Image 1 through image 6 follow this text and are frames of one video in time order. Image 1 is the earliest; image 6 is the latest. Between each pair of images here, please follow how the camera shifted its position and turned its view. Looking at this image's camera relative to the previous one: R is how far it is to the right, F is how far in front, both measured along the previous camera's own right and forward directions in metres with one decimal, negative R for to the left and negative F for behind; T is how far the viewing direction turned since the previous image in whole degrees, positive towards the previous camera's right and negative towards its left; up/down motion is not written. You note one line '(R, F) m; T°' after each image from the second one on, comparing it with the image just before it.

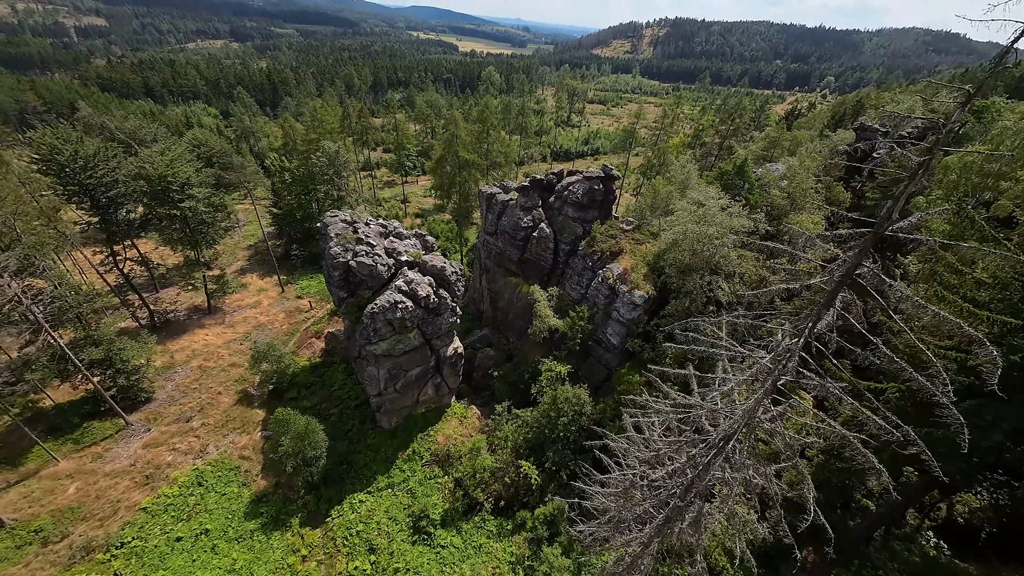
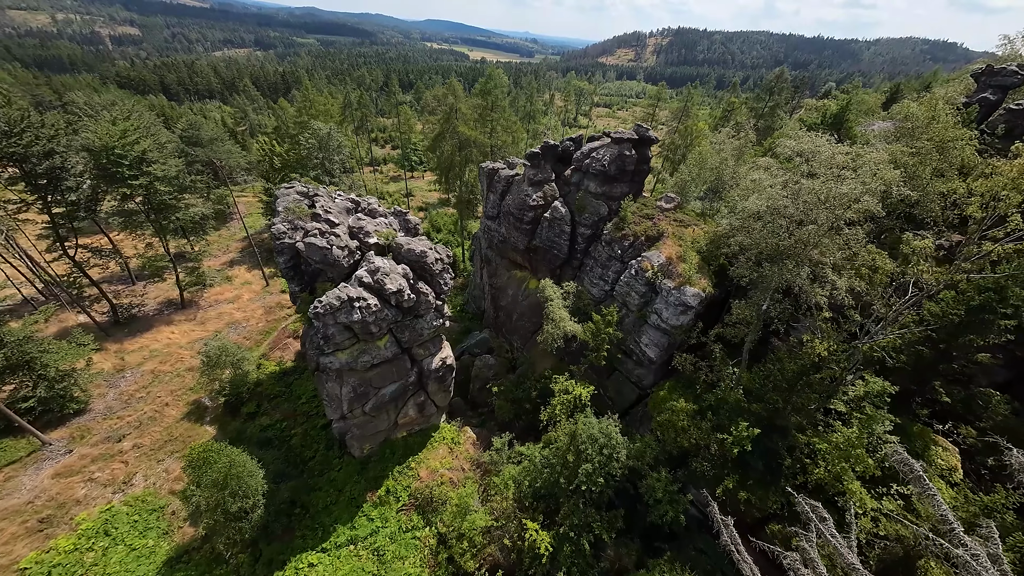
(+0.2, +7.3) m; -1°
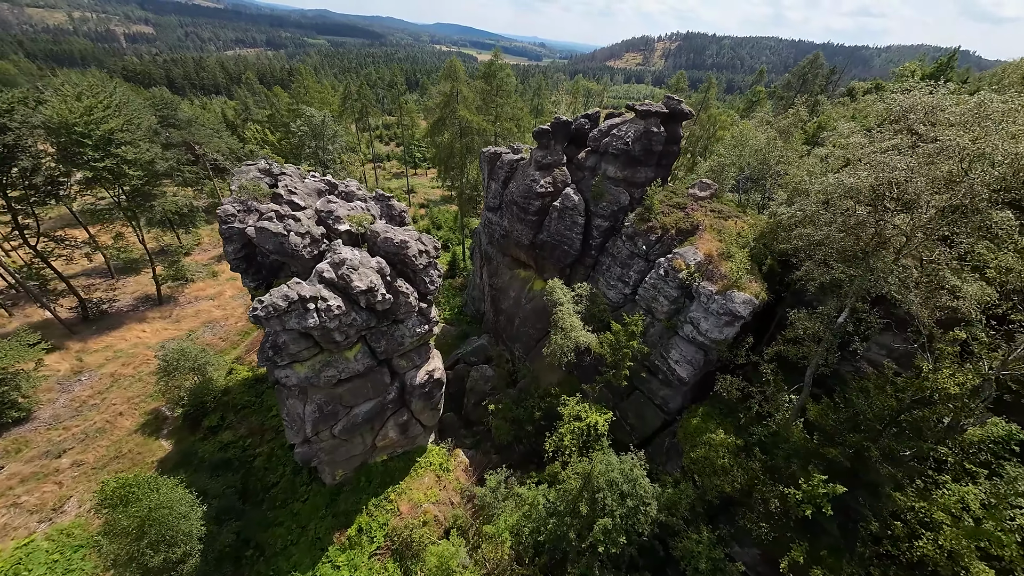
(+0.1, +4.1) m; 0°
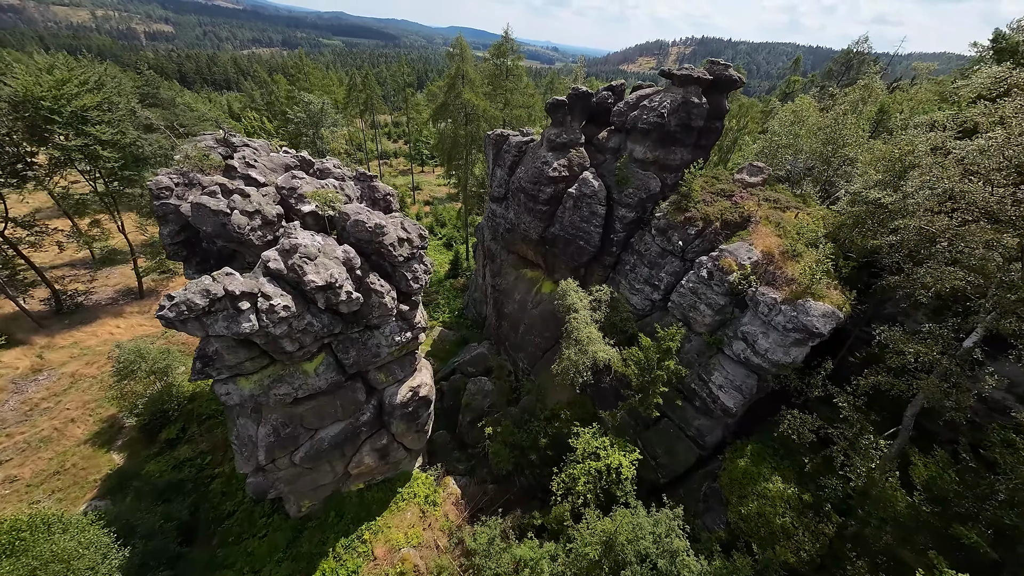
(+0.1, +3.7) m; -1°
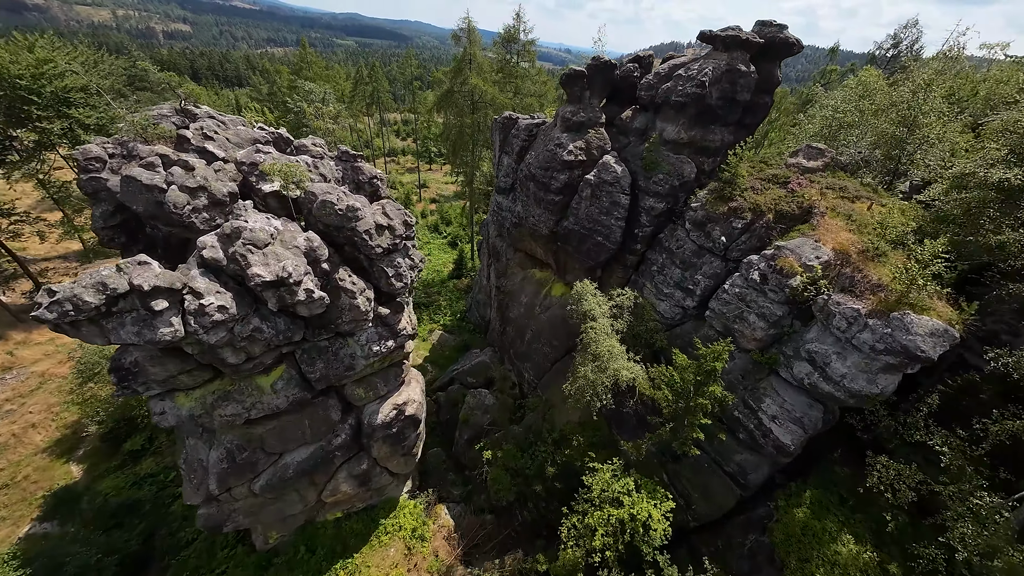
(+0.1, +2.8) m; -1°
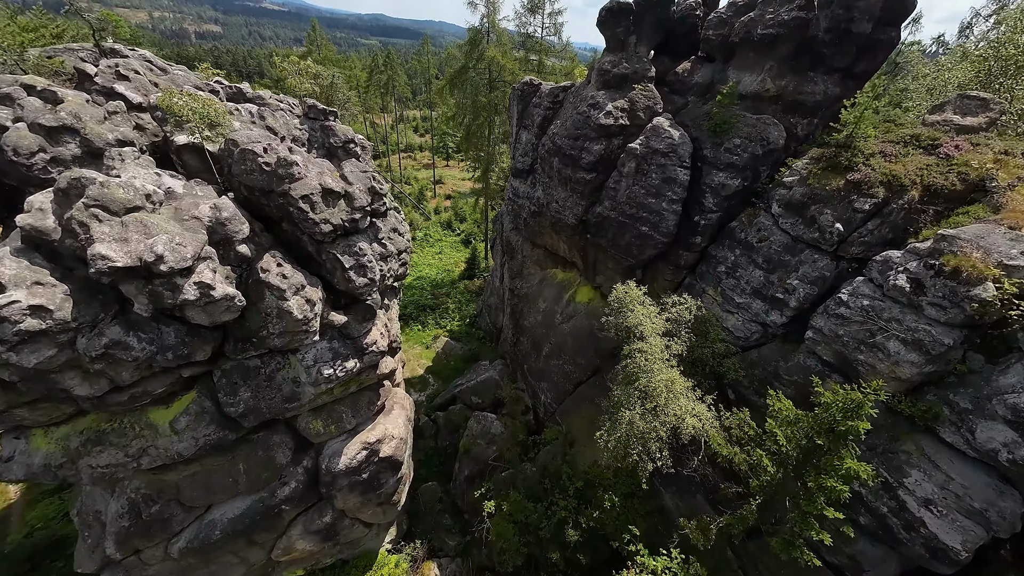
(+0.1, +3.9) m; -2°
